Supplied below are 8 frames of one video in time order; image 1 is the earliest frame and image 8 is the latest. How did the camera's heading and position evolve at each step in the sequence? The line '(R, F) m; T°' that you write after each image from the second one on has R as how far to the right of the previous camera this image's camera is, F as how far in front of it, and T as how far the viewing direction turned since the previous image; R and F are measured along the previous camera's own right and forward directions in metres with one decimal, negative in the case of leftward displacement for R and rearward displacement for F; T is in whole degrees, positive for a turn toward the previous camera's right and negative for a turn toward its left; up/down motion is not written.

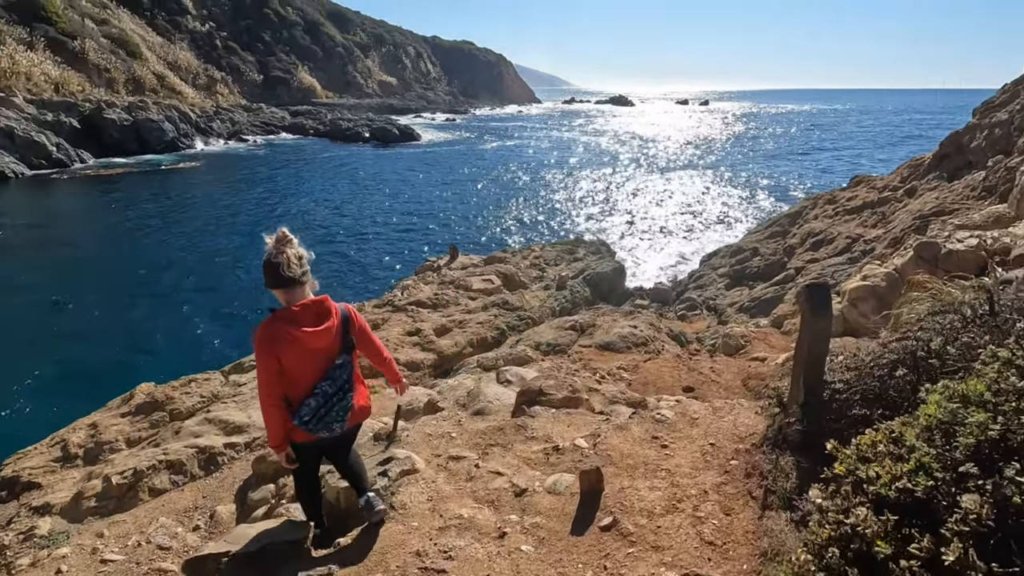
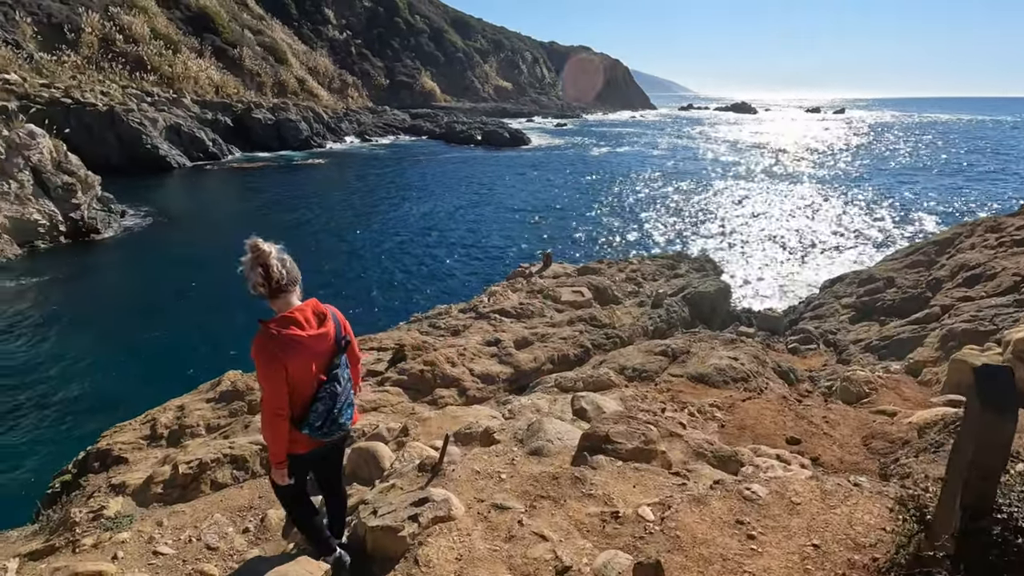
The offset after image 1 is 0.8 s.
(+0.1, +0.4) m; -11°
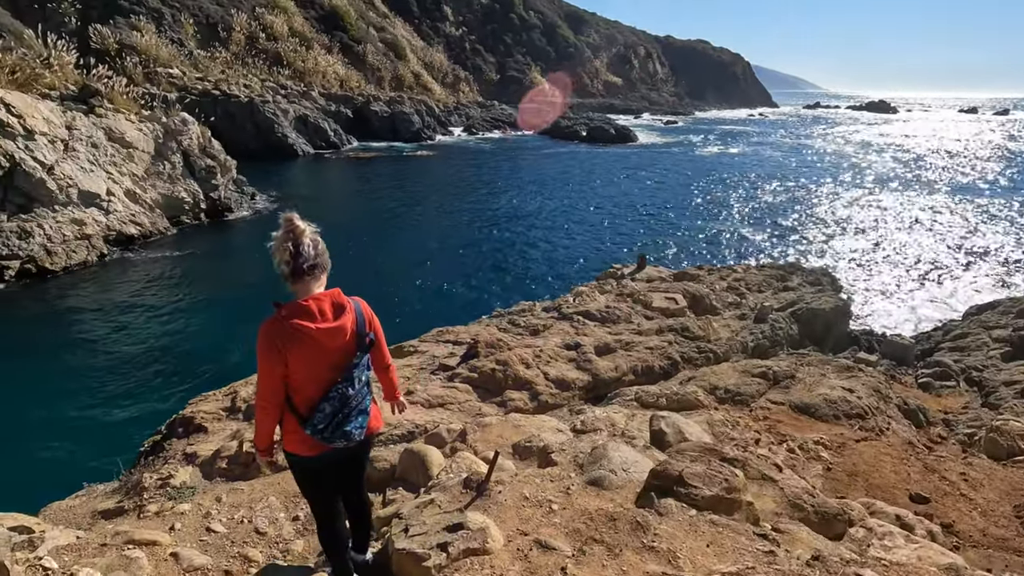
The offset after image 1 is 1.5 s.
(+0.1, +0.4) m; -10°
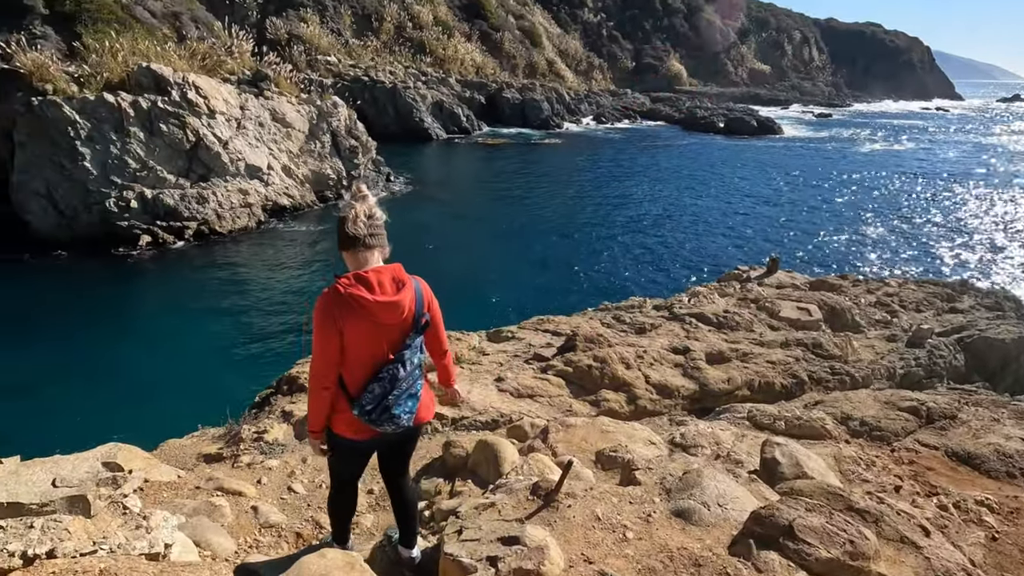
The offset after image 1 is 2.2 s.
(+0.1, +0.3) m; -12°
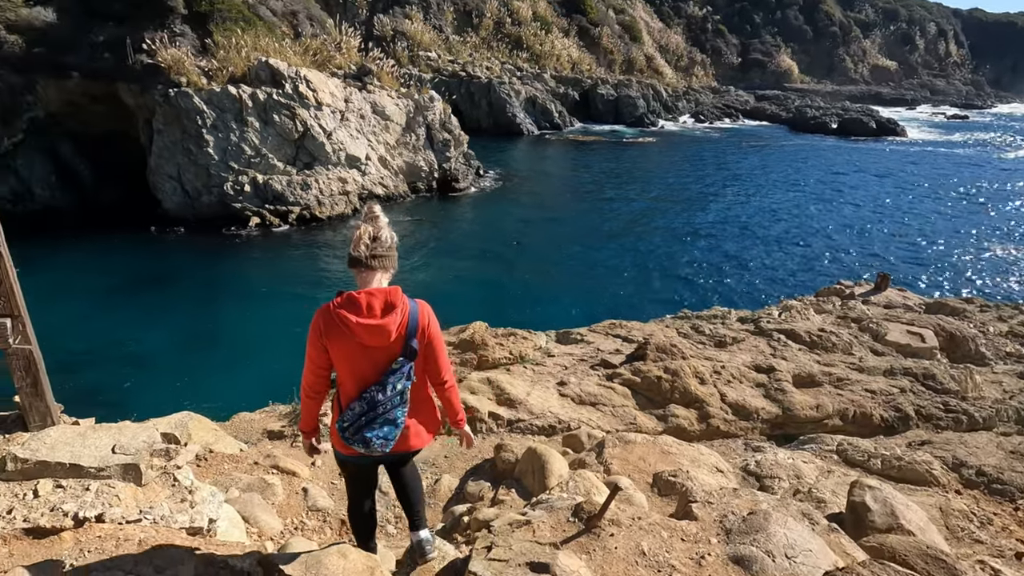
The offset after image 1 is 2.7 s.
(+0.1, +0.2) m; -9°
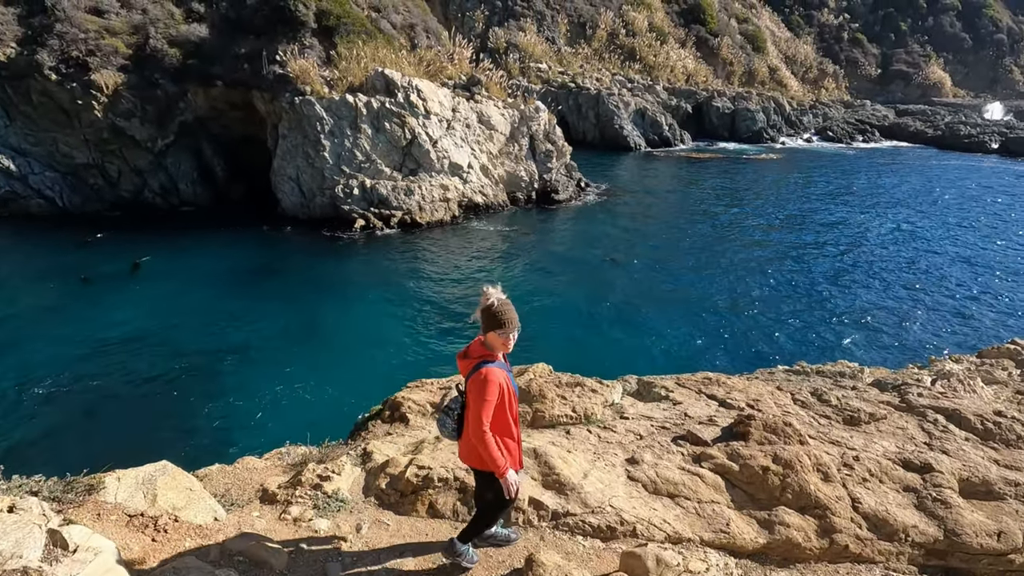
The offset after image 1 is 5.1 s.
(+0.2, +0.9) m; -10°
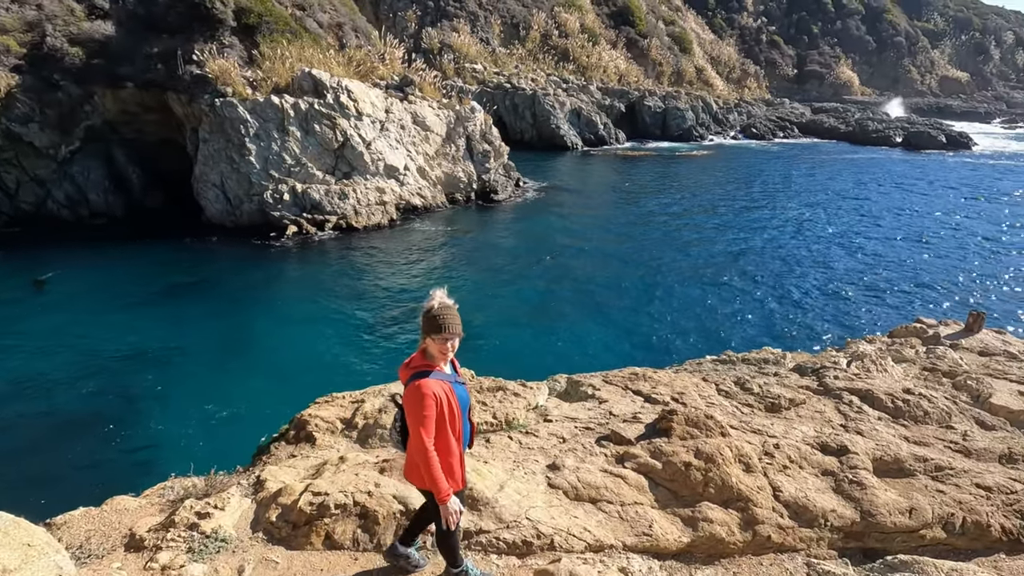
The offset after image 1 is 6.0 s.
(+0.3, +0.2) m; +6°
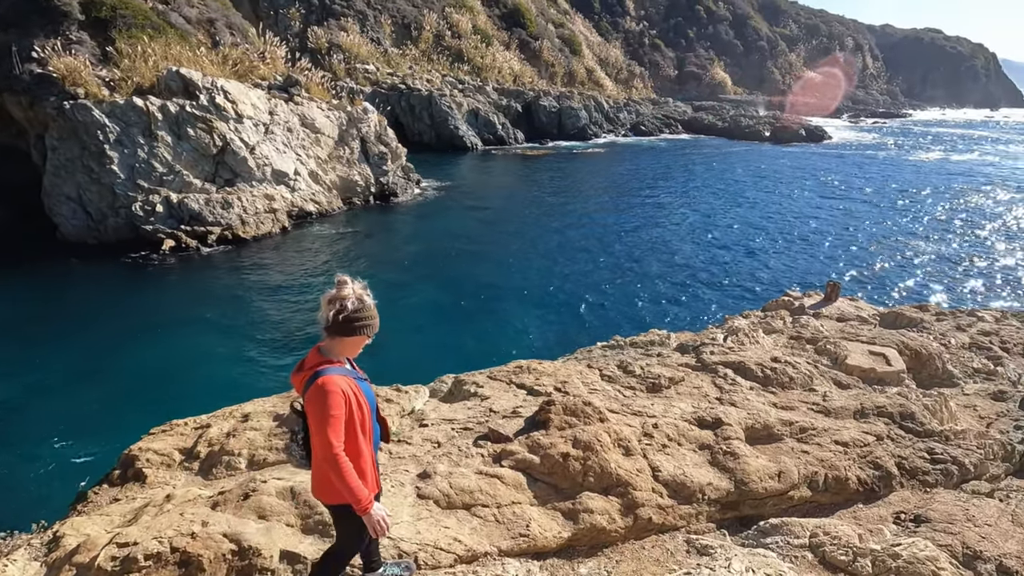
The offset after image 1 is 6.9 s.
(+0.3, +0.2) m; +9°
